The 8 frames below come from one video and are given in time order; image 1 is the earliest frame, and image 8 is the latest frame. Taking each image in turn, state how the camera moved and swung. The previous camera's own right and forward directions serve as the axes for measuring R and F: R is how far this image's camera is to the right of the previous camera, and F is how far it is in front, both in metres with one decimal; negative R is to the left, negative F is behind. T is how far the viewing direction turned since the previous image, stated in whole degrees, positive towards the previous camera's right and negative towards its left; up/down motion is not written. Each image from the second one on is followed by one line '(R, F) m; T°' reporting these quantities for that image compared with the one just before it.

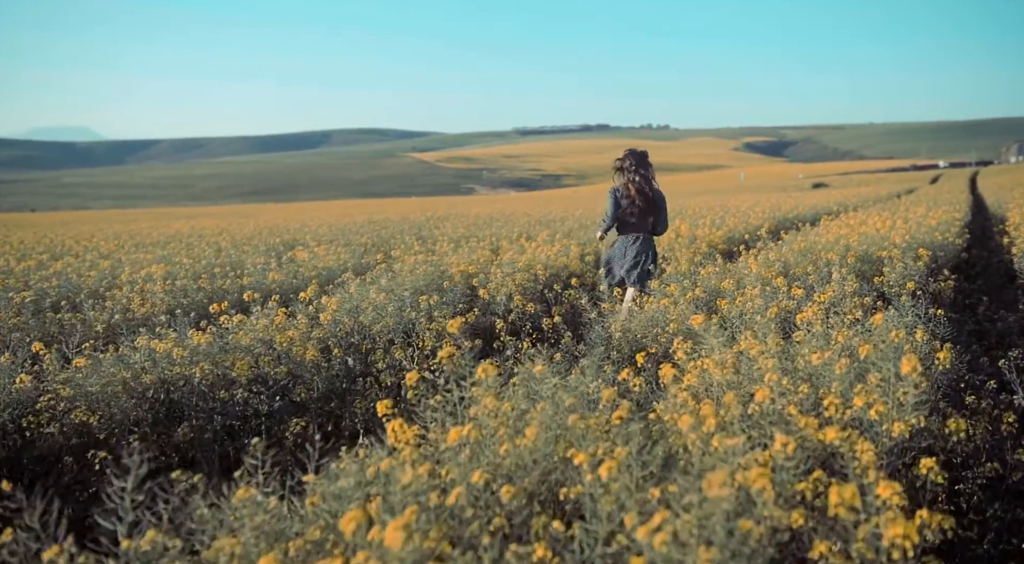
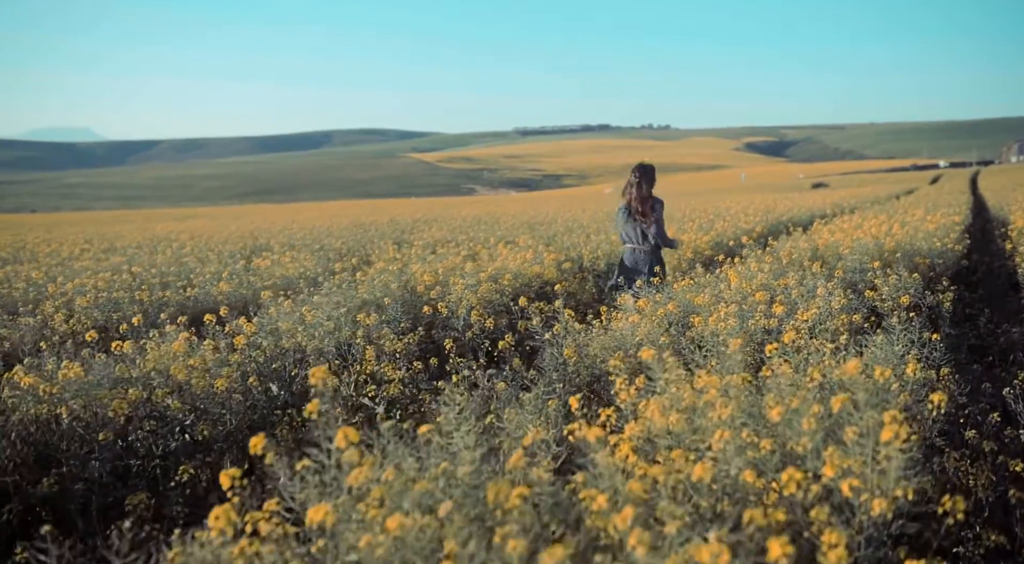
(+0.4, +0.6) m; 0°
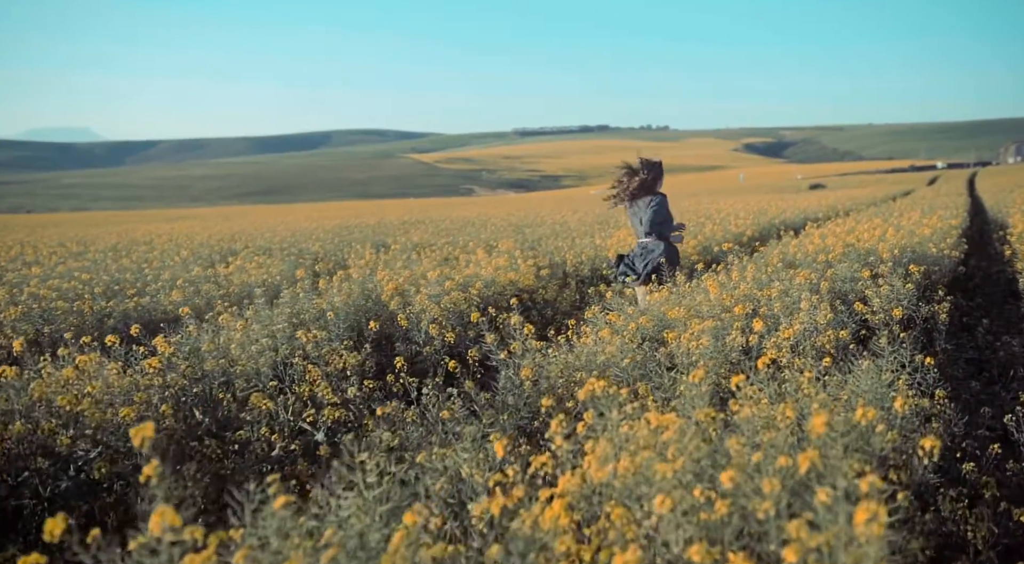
(+0.3, +0.5) m; 0°
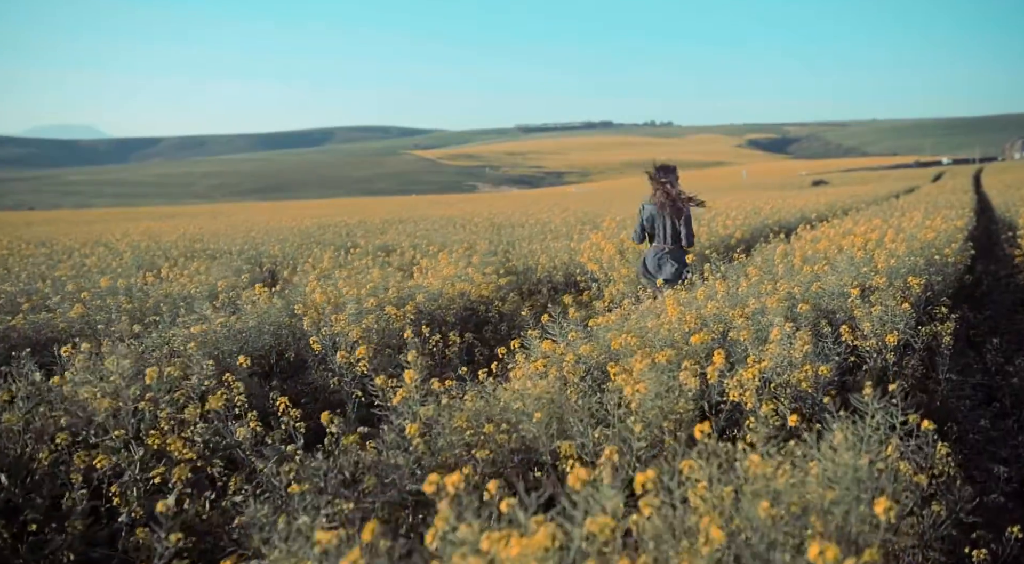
(+0.5, +0.9) m; 0°
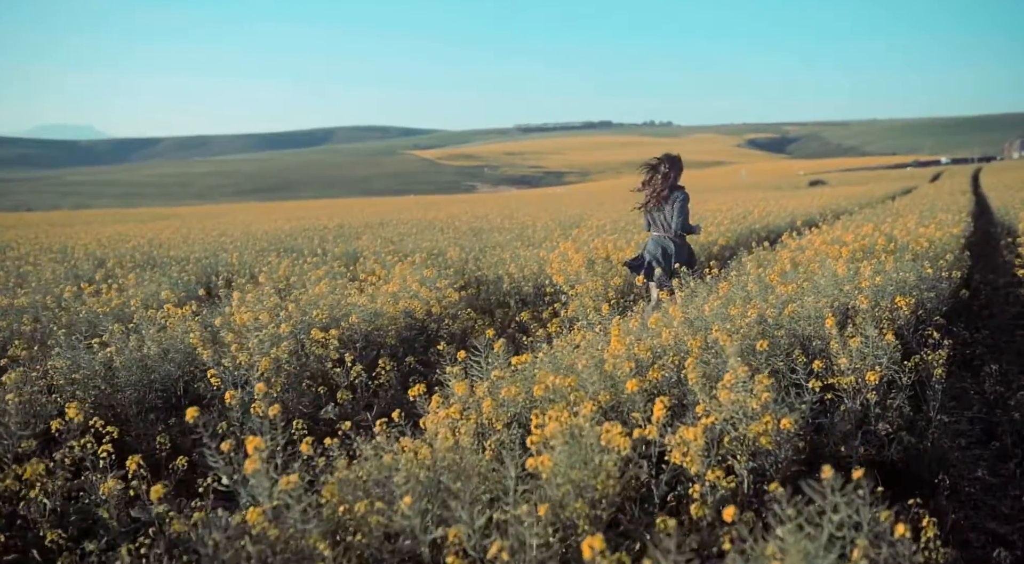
(+0.5, +0.7) m; 0°
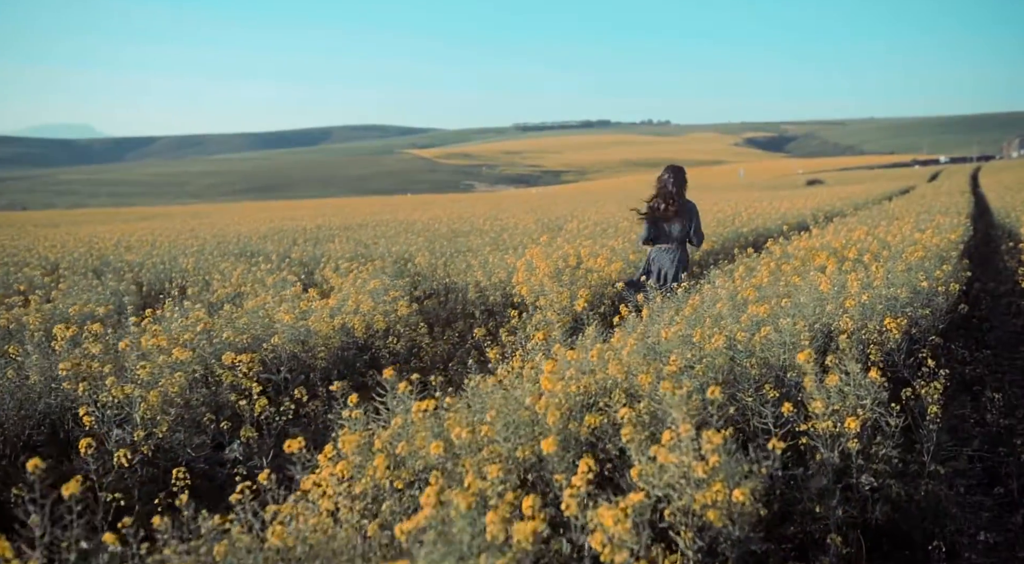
(+0.4, +0.7) m; 0°
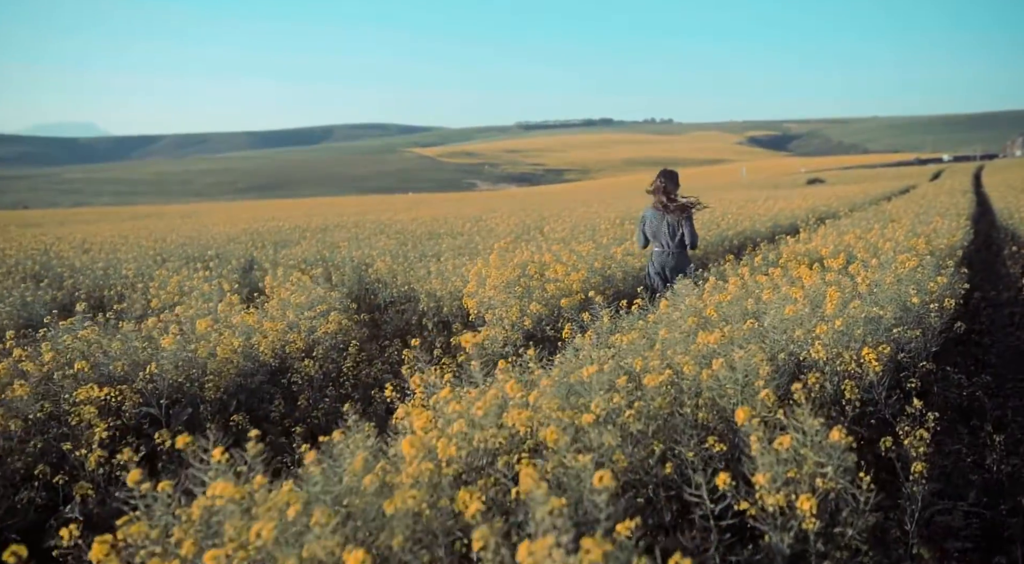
(+0.5, +0.8) m; 0°
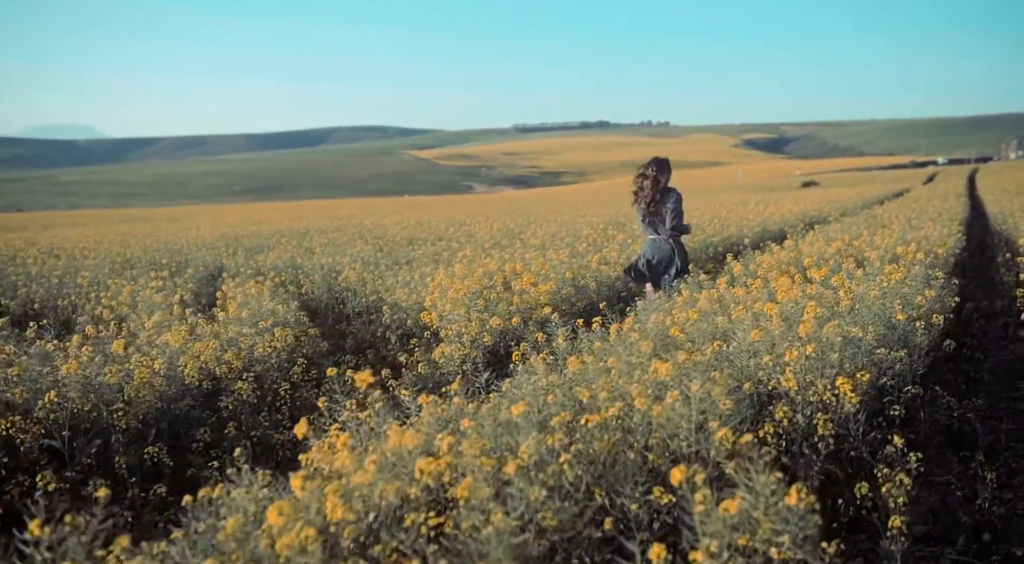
(+0.3, +0.5) m; 0°
